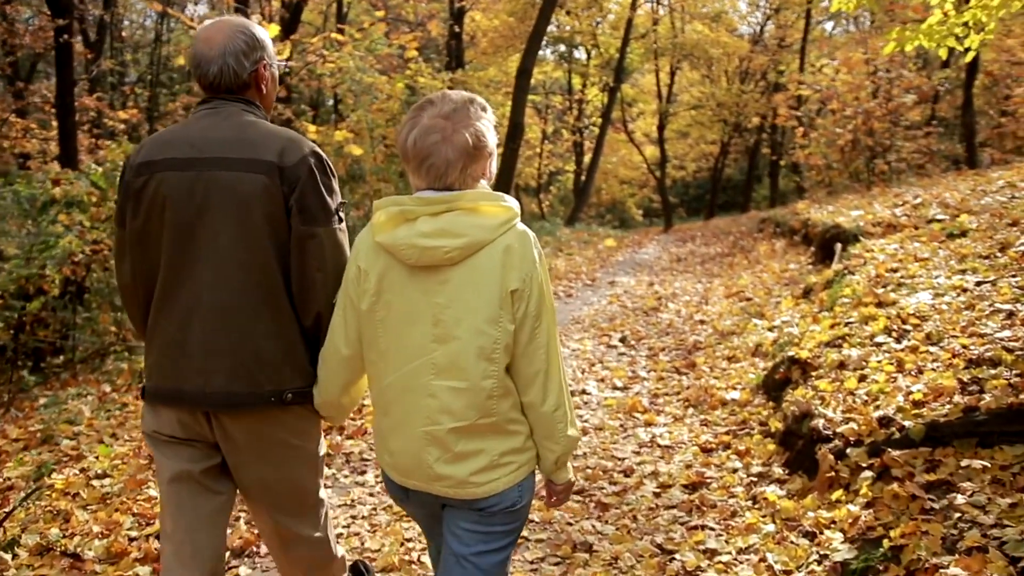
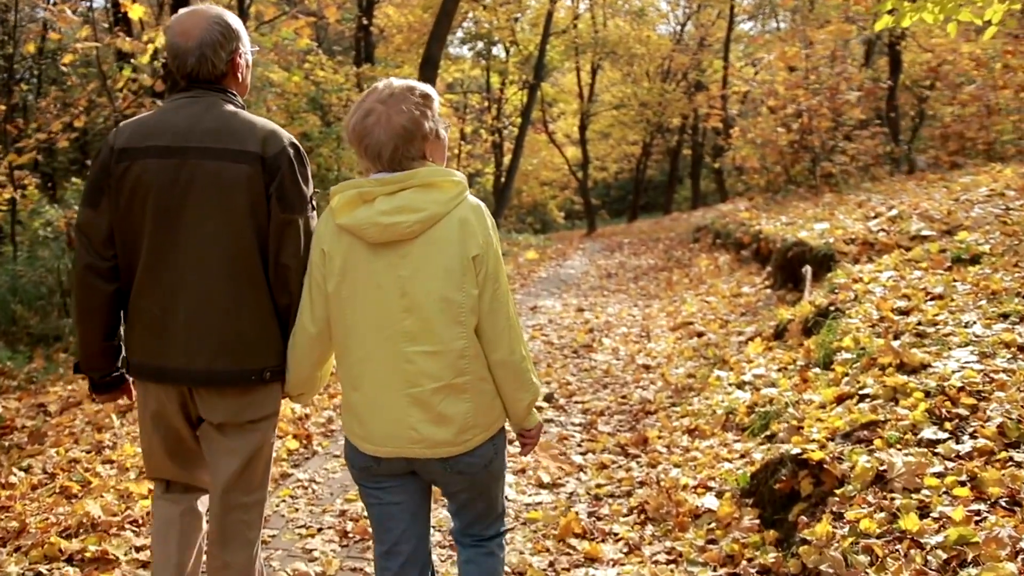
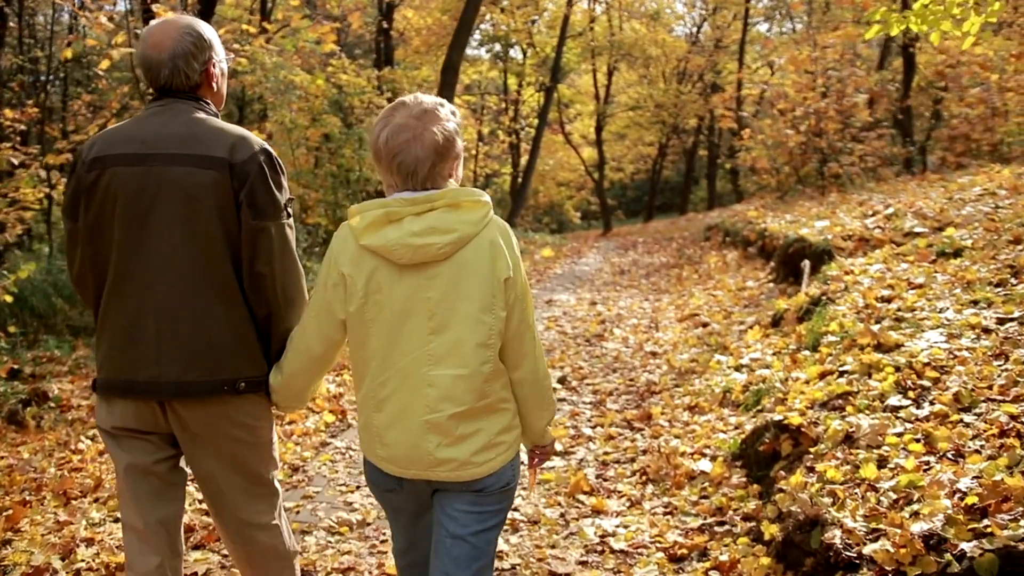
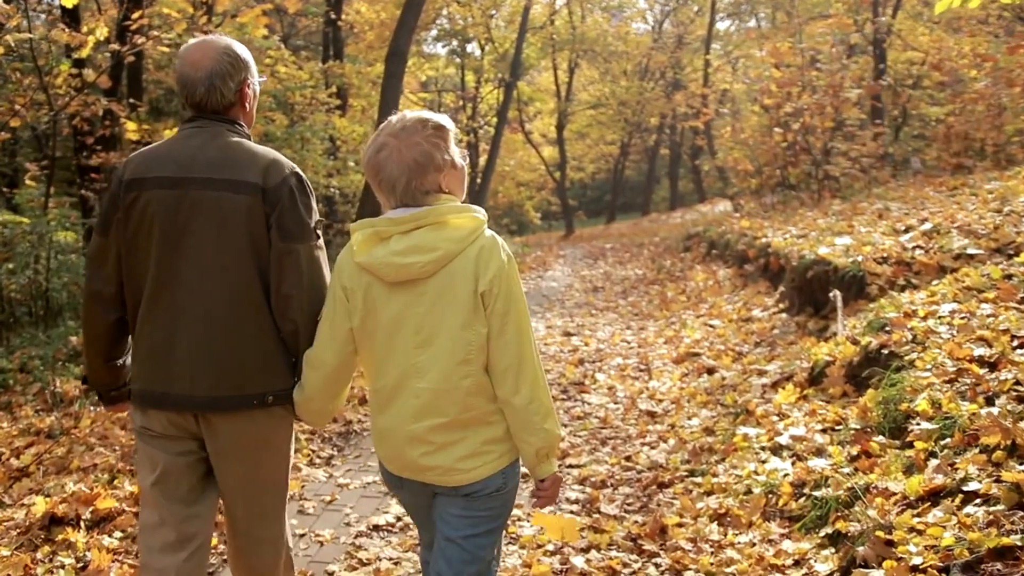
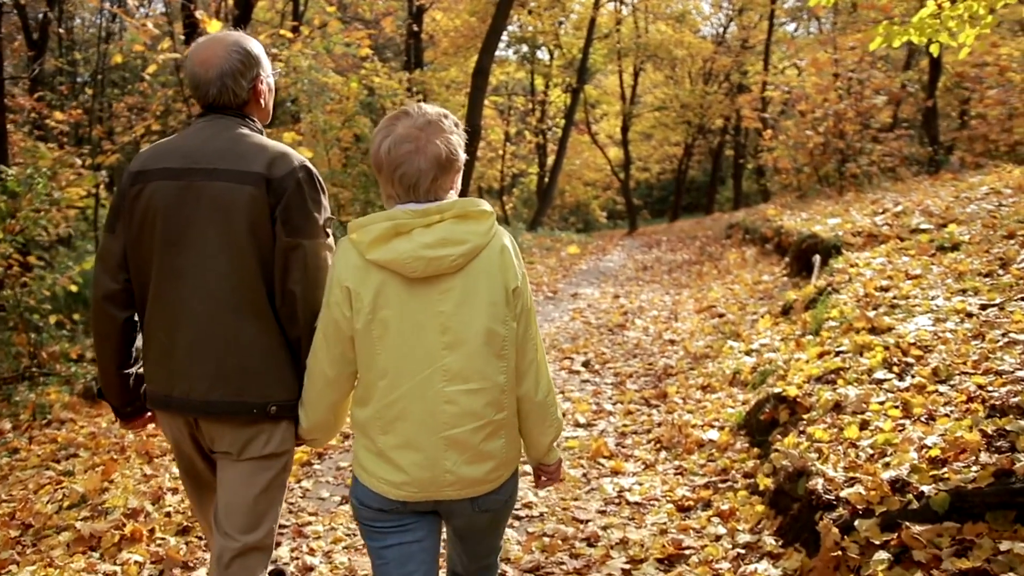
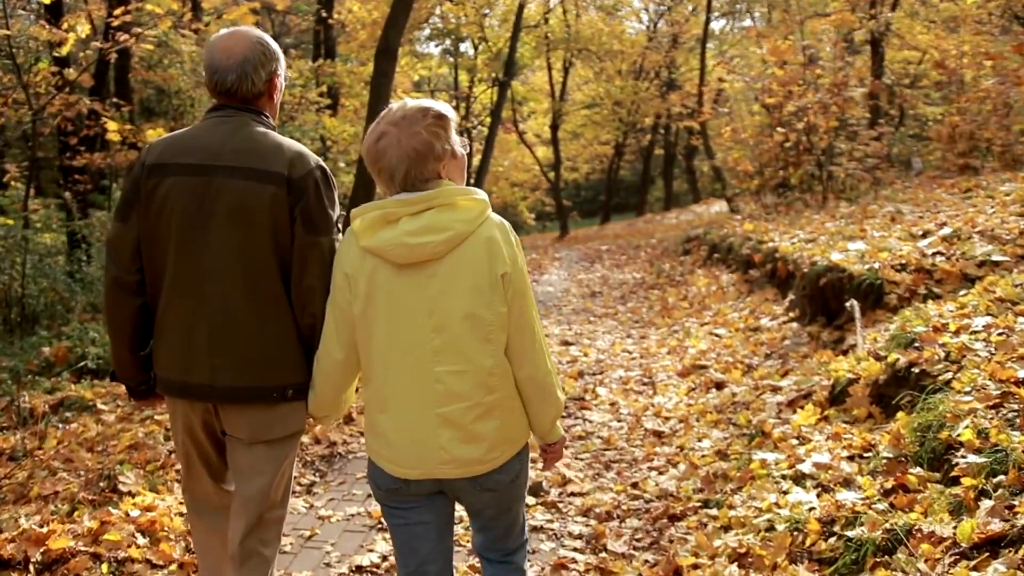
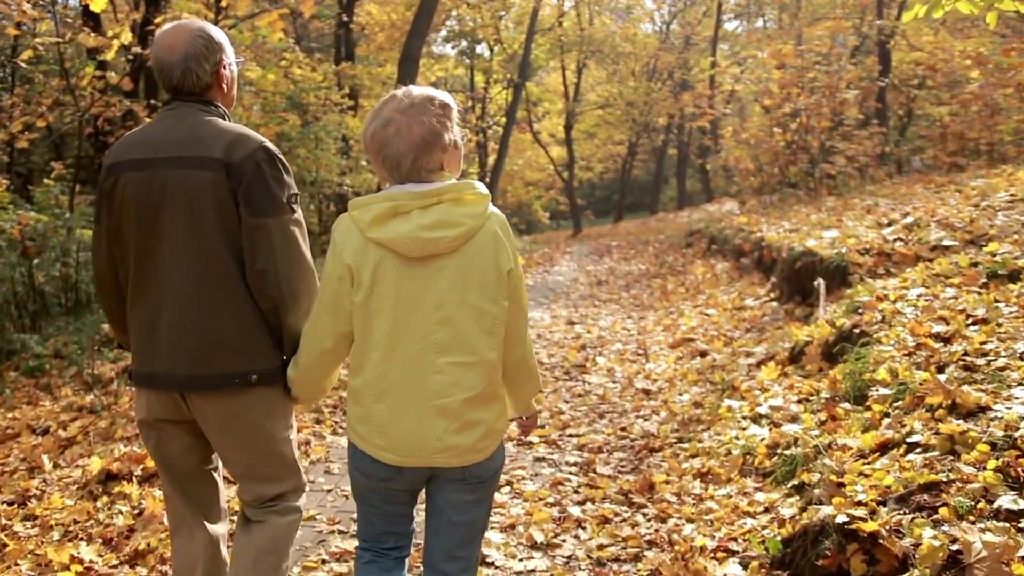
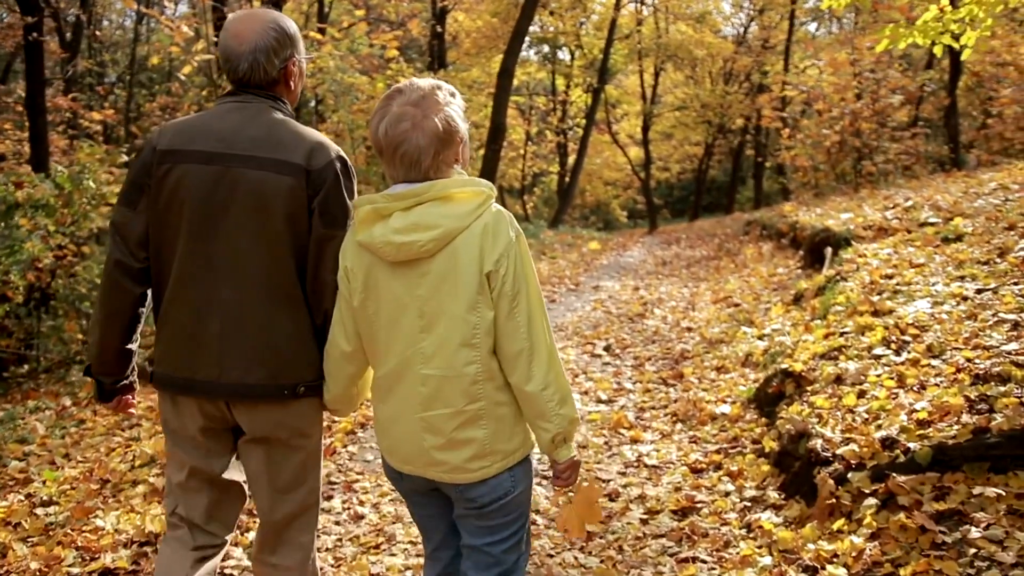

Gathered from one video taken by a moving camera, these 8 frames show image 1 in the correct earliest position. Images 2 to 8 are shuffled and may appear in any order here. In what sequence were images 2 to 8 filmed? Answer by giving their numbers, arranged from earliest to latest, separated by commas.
8, 5, 3, 2, 7, 4, 6
